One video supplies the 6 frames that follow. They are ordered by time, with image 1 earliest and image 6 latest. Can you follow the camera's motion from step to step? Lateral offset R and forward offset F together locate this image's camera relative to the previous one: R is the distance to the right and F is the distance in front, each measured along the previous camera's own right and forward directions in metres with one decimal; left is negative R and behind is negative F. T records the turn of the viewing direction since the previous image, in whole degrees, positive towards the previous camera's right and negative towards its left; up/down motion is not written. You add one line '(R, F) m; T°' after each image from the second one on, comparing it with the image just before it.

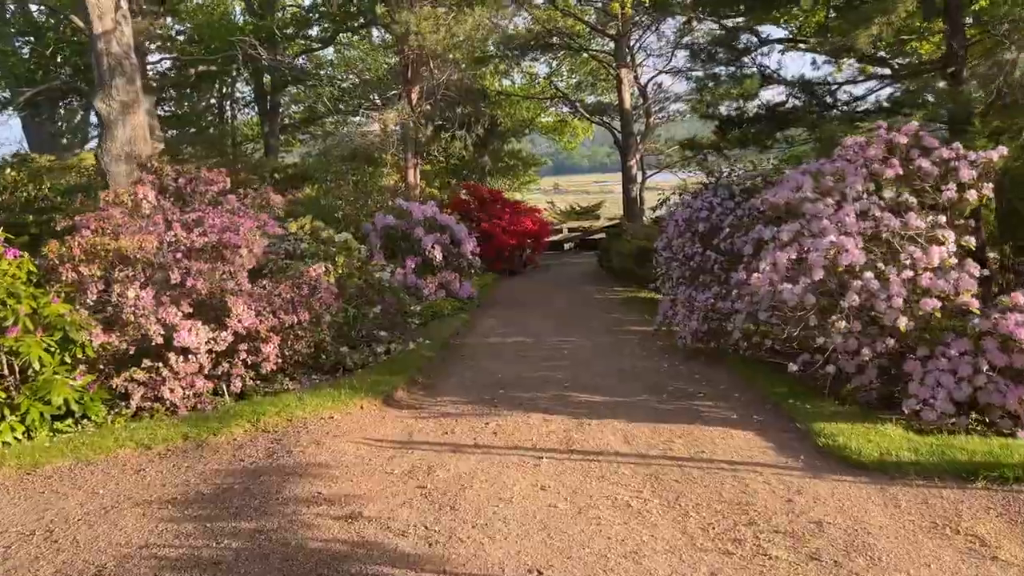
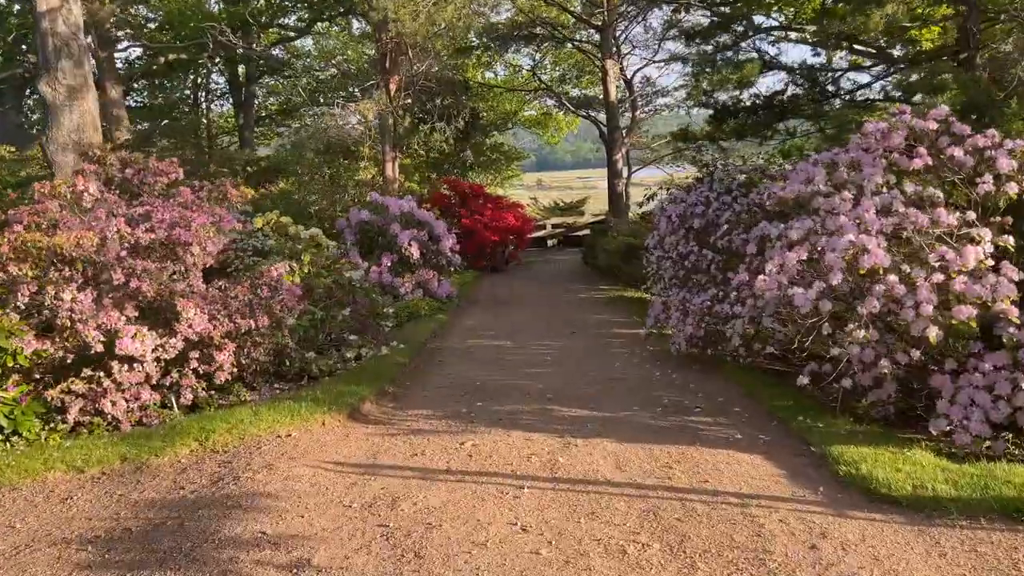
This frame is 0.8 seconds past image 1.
(0.0, +0.5) m; +1°
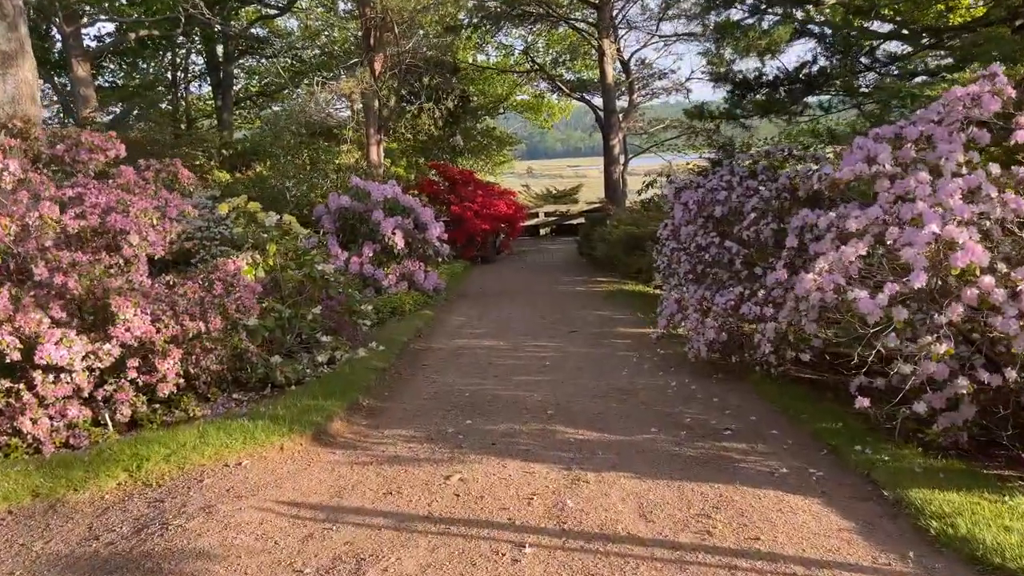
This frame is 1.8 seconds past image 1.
(0.0, +0.7) m; +1°
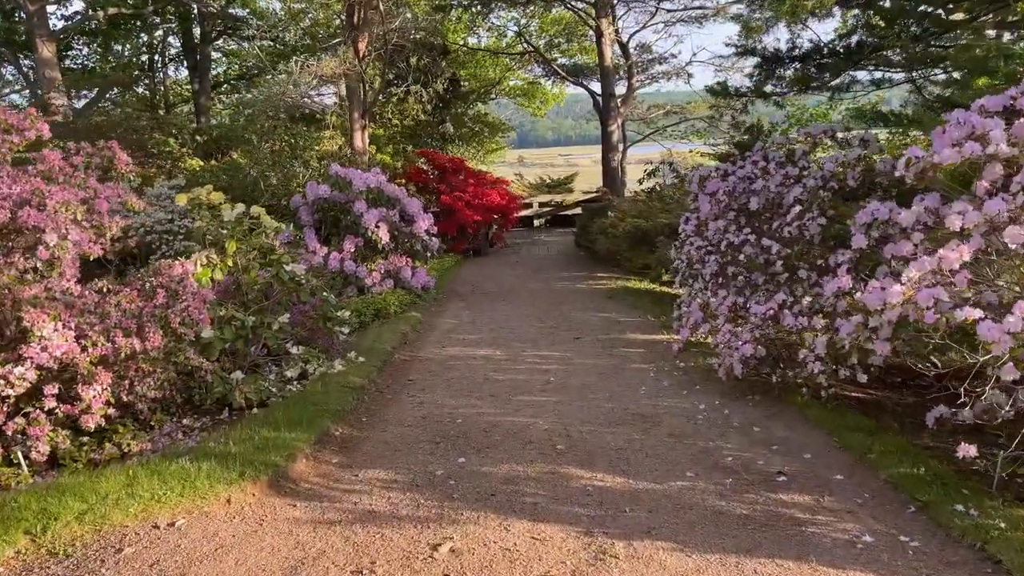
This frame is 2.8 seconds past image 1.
(0.0, +0.7) m; +1°
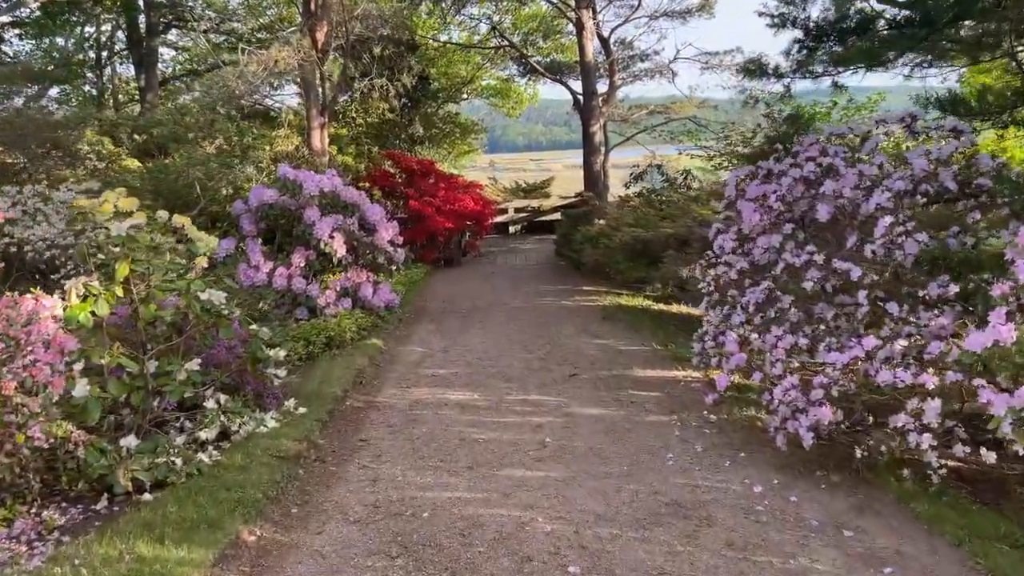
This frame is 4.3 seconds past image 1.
(-0.1, +1.1) m; +2°
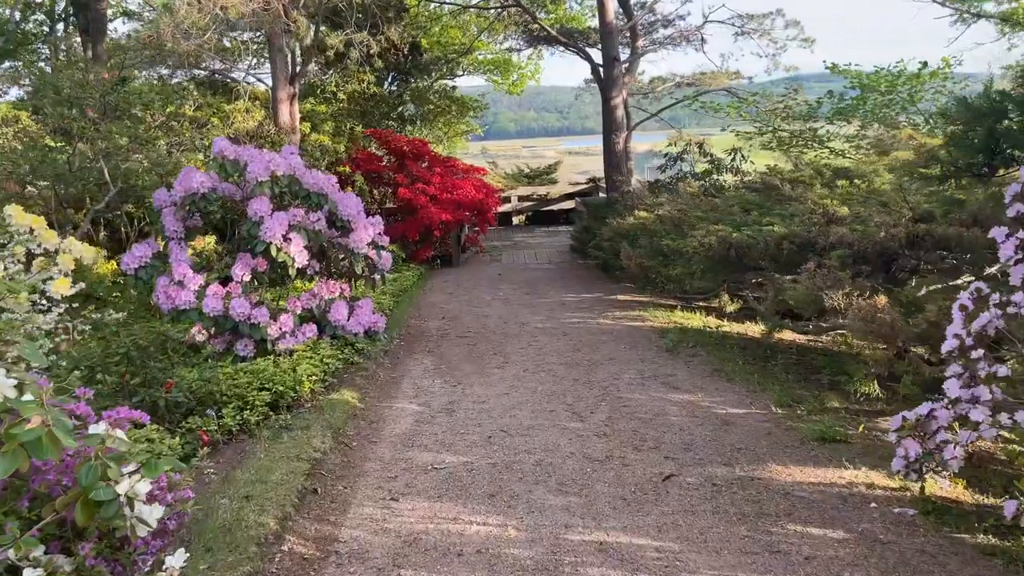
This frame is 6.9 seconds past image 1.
(-0.2, +2.0) m; +1°
